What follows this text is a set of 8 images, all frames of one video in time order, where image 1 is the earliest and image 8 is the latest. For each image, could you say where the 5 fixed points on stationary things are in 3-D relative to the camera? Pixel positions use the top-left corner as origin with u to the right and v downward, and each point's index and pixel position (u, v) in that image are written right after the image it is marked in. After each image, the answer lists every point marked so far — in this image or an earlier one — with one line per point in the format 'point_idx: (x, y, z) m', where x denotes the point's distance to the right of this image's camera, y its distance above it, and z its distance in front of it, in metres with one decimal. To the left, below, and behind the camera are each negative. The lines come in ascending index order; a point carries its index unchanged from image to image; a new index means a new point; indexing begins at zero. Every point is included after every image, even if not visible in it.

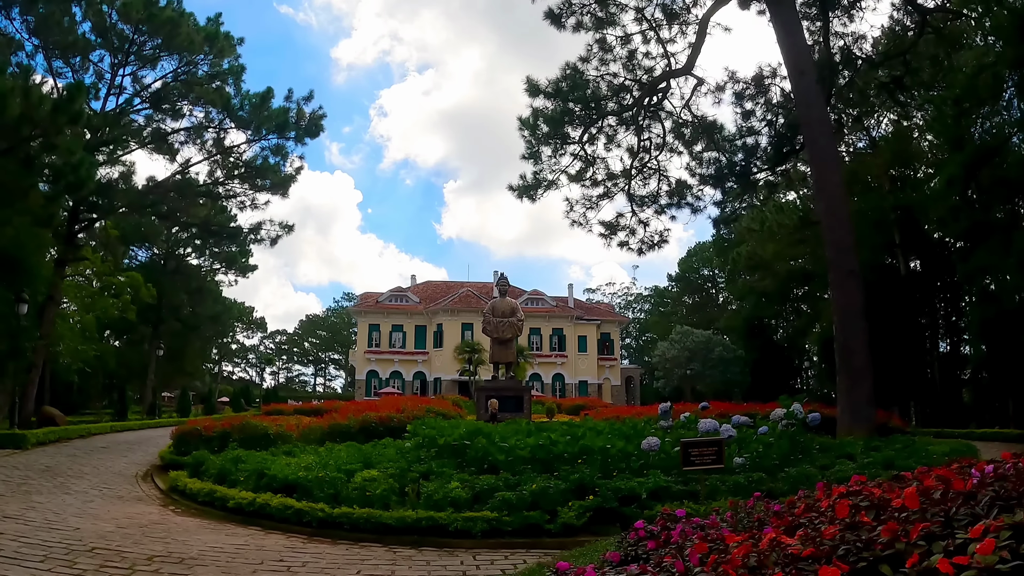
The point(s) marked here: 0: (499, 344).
0: (-0.3, -1.2, +15.3) m
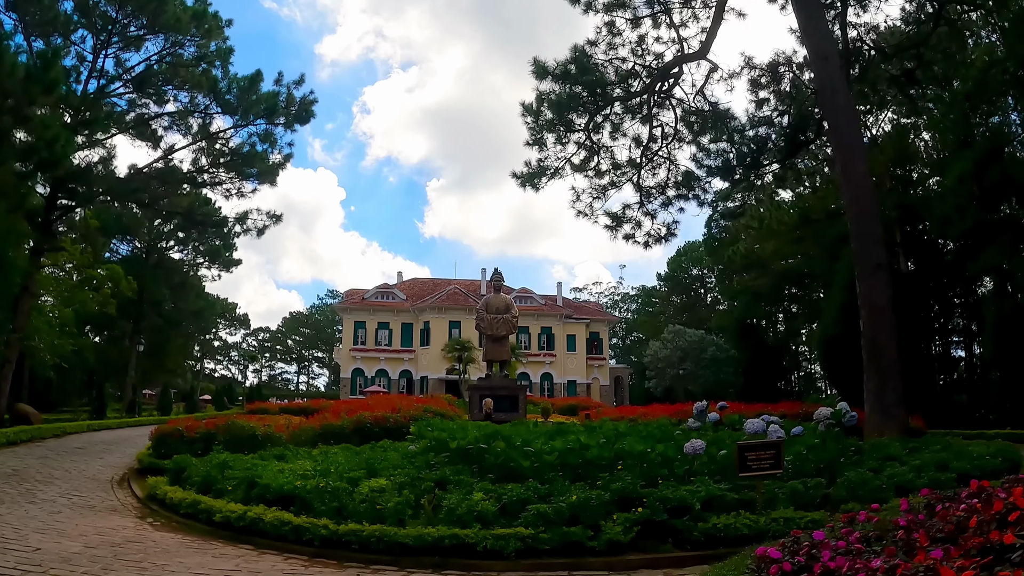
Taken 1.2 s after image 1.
0: (-0.4, -1.1, +14.8) m
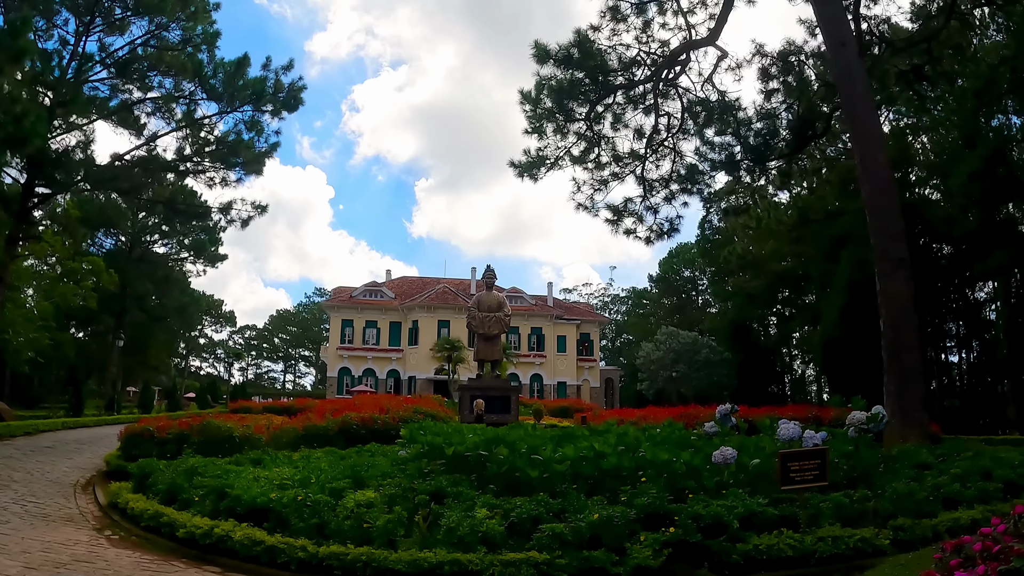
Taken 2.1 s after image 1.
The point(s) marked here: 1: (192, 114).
0: (-0.6, -1.1, +14.3) m
1: (-6.6, +3.6, +14.6) m
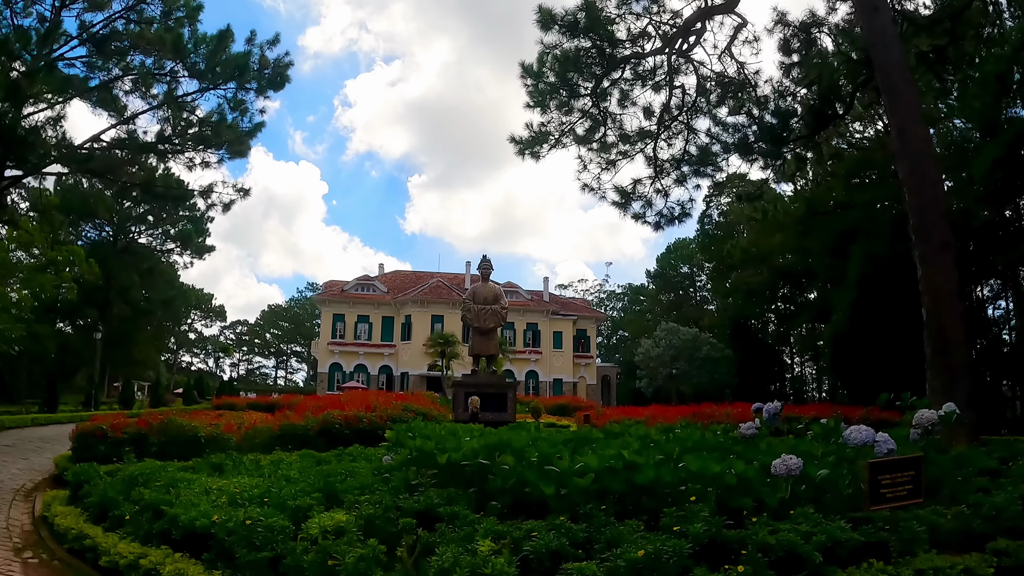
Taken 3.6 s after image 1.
0: (-0.6, -0.9, +13.5) m
1: (-6.6, +3.8, +13.8) m
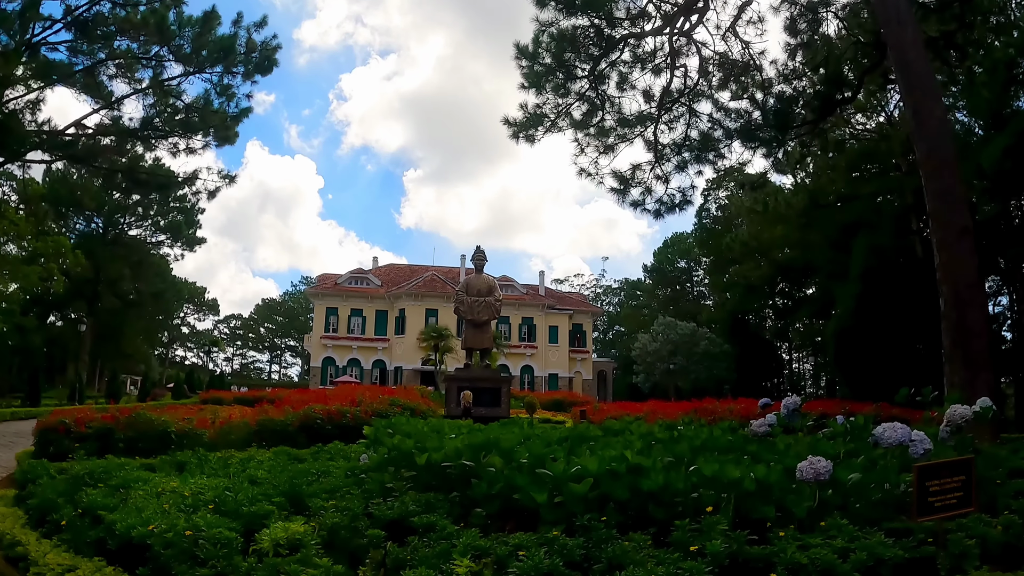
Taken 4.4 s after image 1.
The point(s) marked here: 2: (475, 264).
0: (-0.7, -0.7, +13.2) m
1: (-6.7, +4.0, +13.4) m
2: (-0.7, +0.5, +14.0) m
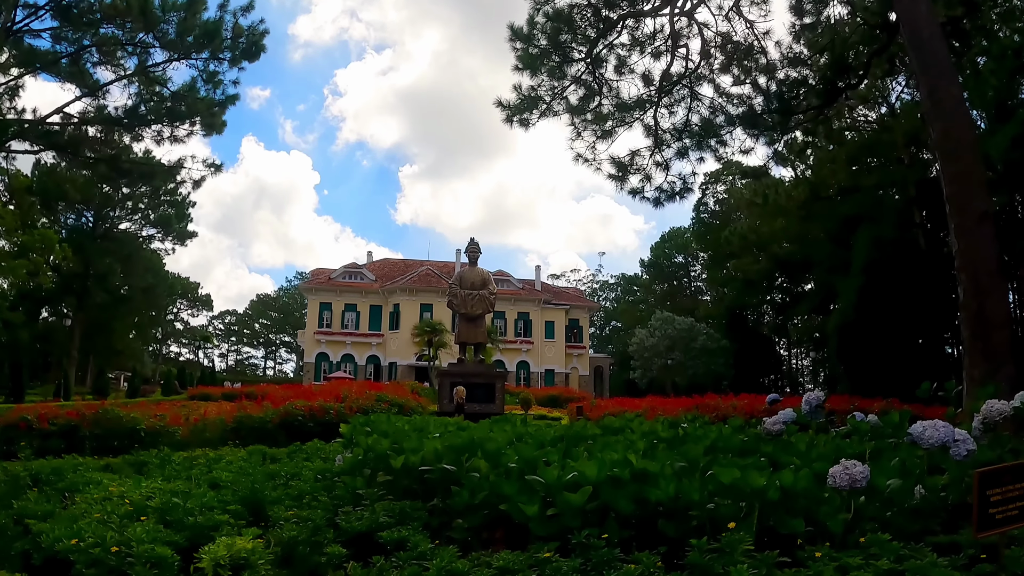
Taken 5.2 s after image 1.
0: (-0.8, -0.6, +12.8) m
1: (-6.8, +4.1, +13.0) m
2: (-0.8, +0.6, +13.6) m
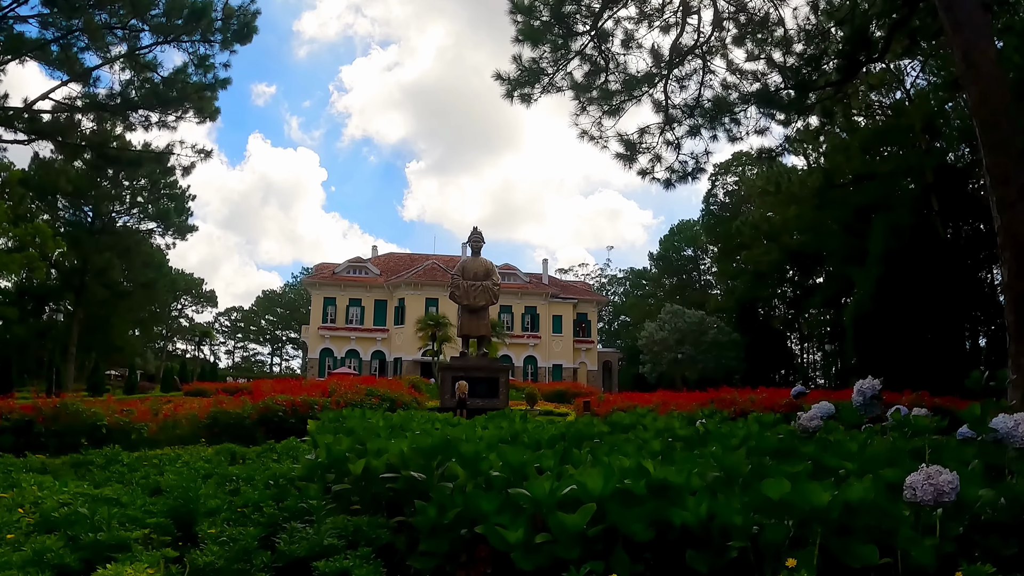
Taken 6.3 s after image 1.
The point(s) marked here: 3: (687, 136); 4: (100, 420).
0: (-0.7, -0.4, +12.3) m
1: (-6.7, +4.2, +12.5) m
2: (-0.7, +0.8, +13.1) m
3: (+2.1, +1.8, +8.3) m
4: (-3.0, -1.0, +5.3) m
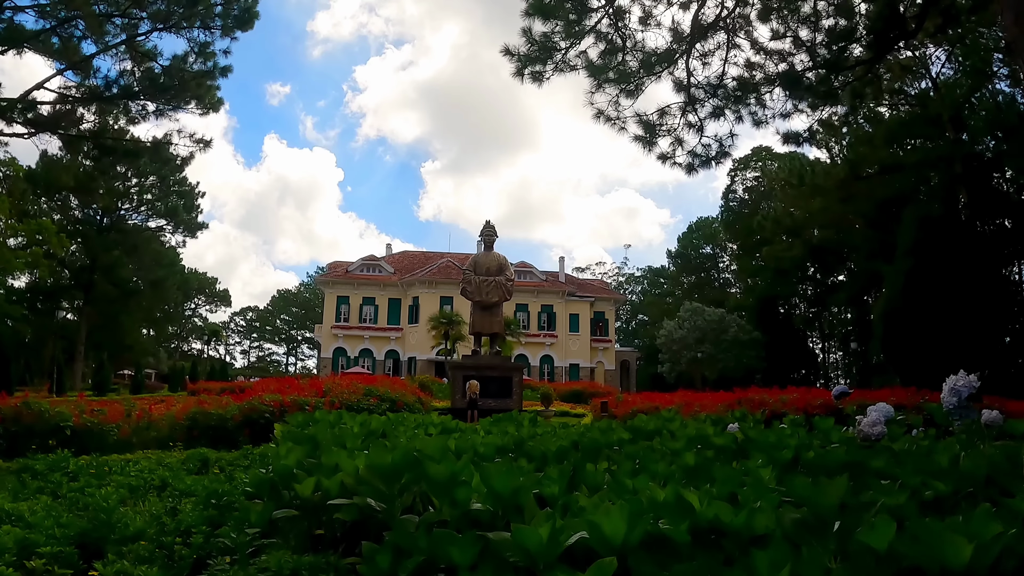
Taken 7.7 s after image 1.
0: (-0.5, -0.4, +11.8) m
1: (-6.5, +4.3, +12.1) m
2: (-0.5, +0.8, +12.6) m
3: (+2.2, +1.9, +7.8) m
4: (-3.0, -0.9, +4.8) m
